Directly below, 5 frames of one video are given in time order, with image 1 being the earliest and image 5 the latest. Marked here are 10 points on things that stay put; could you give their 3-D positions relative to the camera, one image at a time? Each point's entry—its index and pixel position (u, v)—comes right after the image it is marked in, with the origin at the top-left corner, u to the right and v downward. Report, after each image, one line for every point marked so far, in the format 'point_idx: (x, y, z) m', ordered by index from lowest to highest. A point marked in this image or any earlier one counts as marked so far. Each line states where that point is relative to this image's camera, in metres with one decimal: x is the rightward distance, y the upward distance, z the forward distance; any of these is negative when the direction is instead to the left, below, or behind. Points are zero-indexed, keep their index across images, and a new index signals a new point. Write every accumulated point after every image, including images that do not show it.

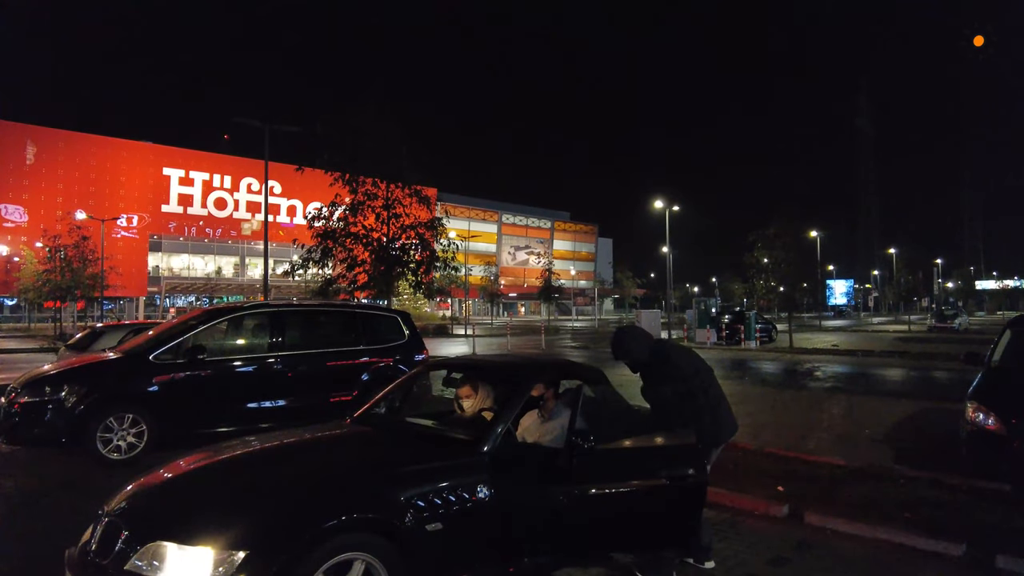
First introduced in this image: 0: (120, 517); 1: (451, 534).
0: (-1.7, -1.0, +2.8) m
1: (-0.3, -1.2, +3.1) m
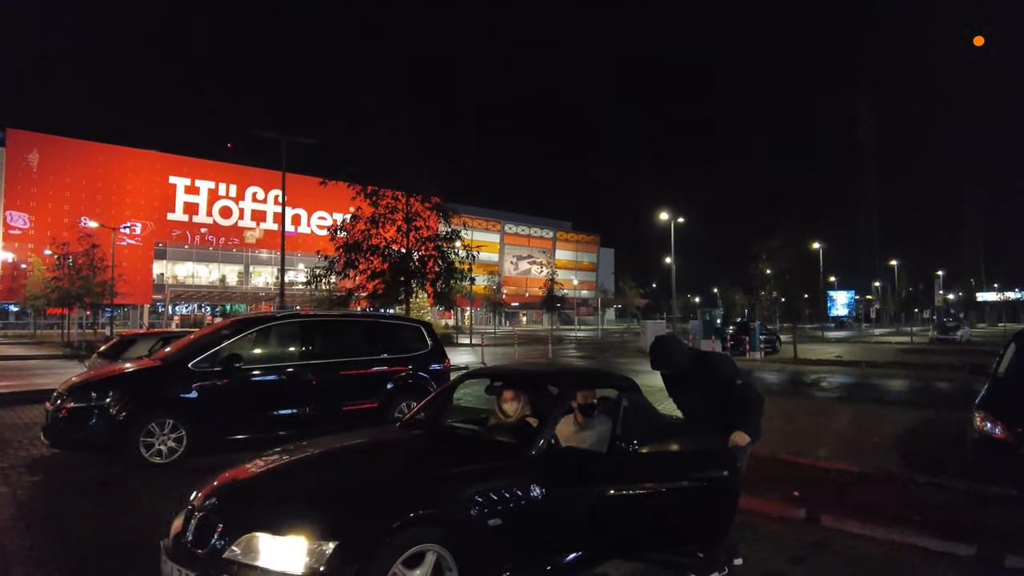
0: (-1.5, -1.1, +3.1) m
1: (0.0, -1.3, +3.4) m
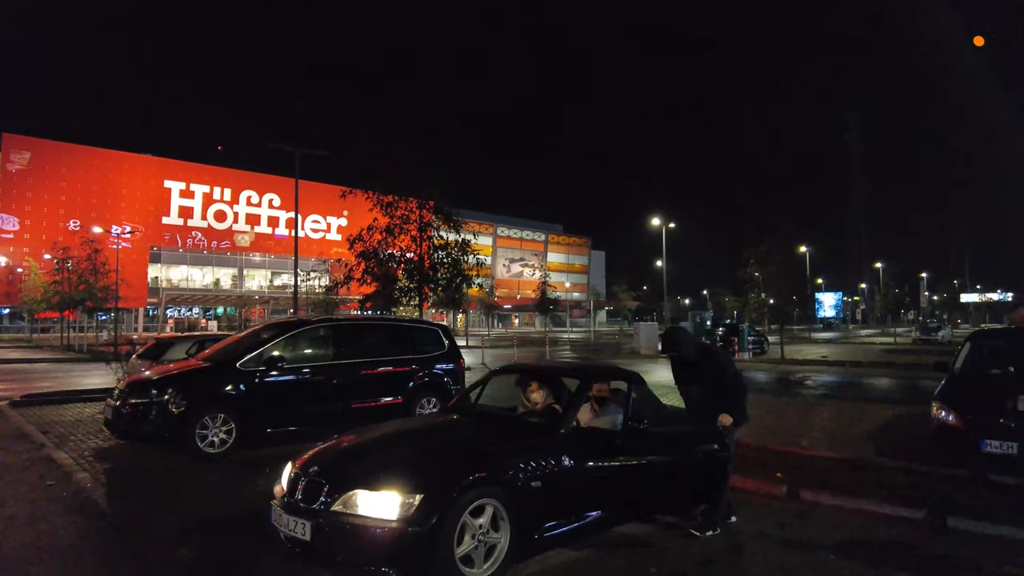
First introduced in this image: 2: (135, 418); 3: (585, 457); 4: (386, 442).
0: (-1.2, -1.2, +4.0) m
1: (+0.2, -1.4, +4.3) m
2: (-4.7, -1.6, +7.8) m
3: (+0.5, -1.2, +4.5) m
4: (-0.8, -1.0, +4.2) m
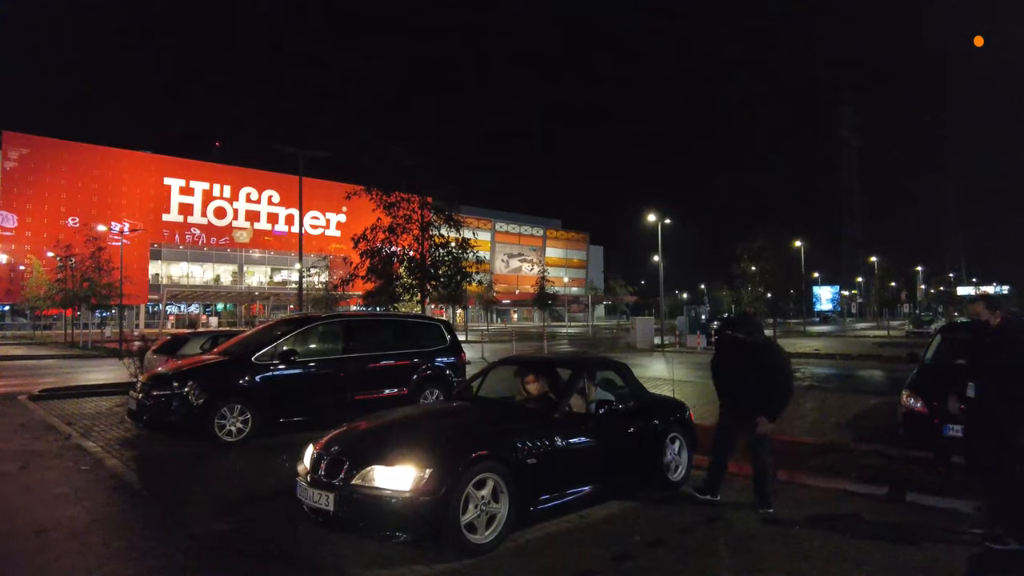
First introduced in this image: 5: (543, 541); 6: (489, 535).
0: (-1.2, -1.2, +4.5) m
1: (+0.2, -1.4, +4.8) m
2: (-4.7, -1.6, +8.3) m
3: (+0.5, -1.2, +5.1) m
4: (-0.9, -1.0, +4.7) m
5: (+0.2, -1.9, +4.8) m
6: (-0.2, -1.8, +4.5) m
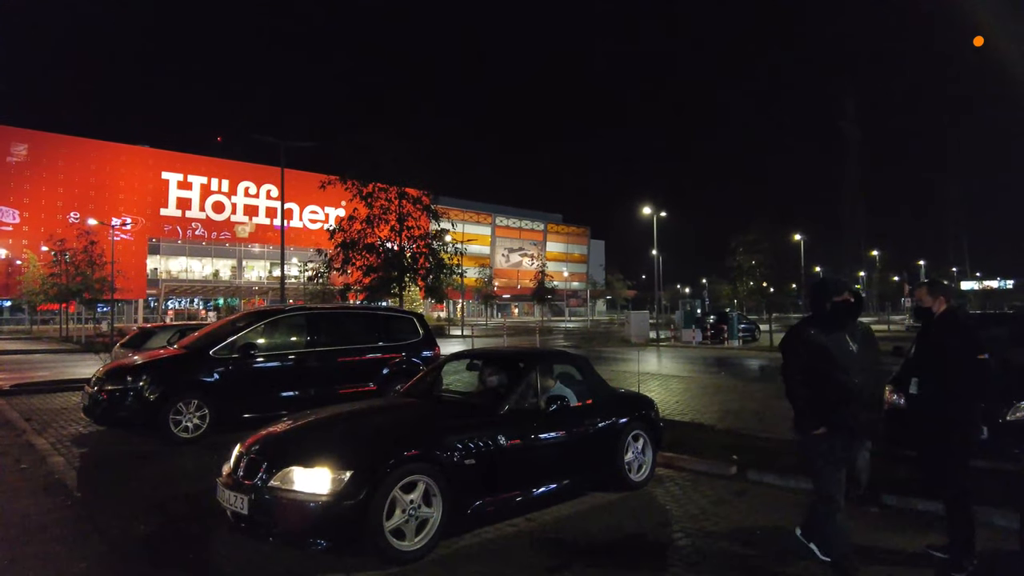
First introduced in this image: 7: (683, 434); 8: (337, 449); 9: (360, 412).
0: (-1.7, -1.1, +4.2) m
1: (-0.2, -1.3, +4.5) m
2: (-5.1, -1.5, +8.0) m
3: (+0.1, -1.1, +4.7) m
4: (-1.3, -0.9, +4.4) m
5: (-0.2, -1.8, +4.4) m
6: (-0.6, -1.7, +4.2) m
7: (+2.4, -2.0, +8.2) m
8: (-1.1, -1.0, +4.0) m
9: (-1.2, -0.9, +4.8) m
